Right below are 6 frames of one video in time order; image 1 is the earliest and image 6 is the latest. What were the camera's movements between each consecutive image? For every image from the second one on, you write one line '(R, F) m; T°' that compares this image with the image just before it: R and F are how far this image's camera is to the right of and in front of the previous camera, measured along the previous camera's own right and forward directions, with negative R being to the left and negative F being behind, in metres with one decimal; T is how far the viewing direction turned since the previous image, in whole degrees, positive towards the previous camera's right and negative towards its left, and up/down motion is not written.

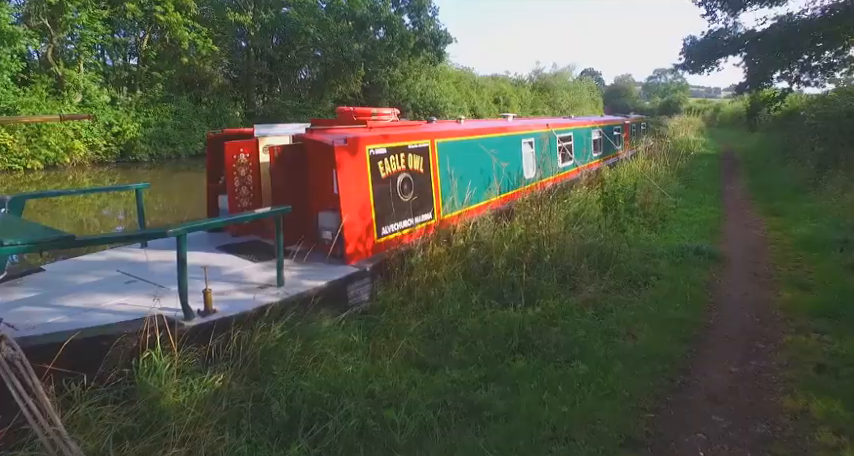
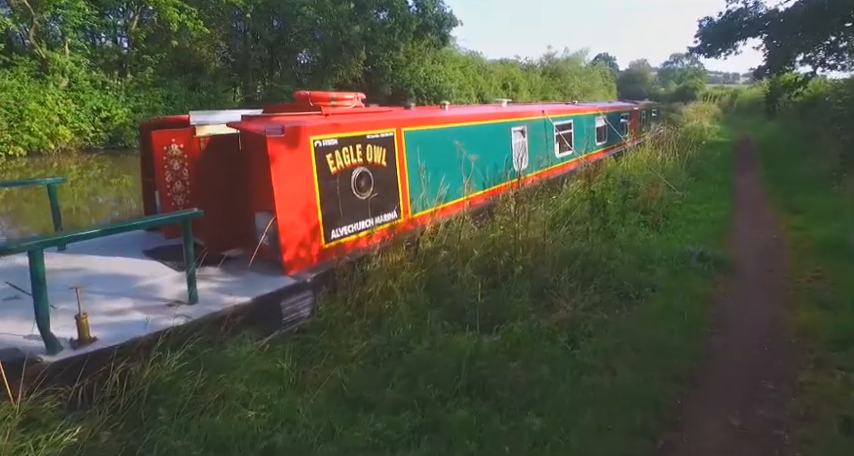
(+0.5, +0.7) m; -1°
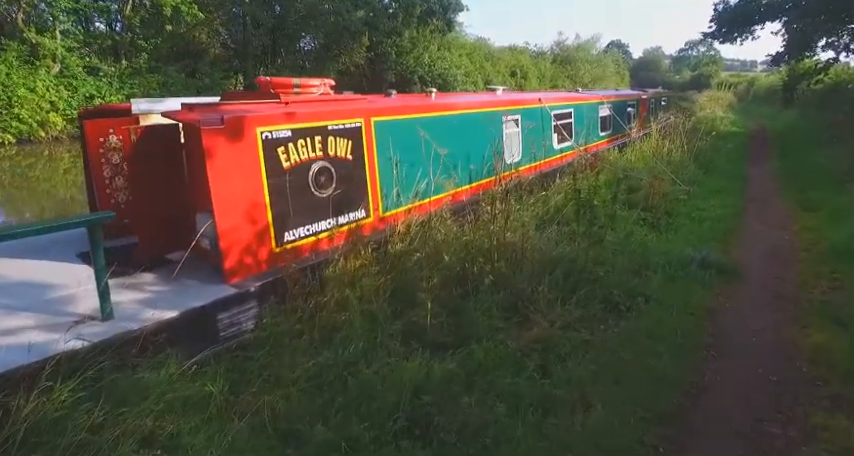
(+0.3, +0.5) m; -1°
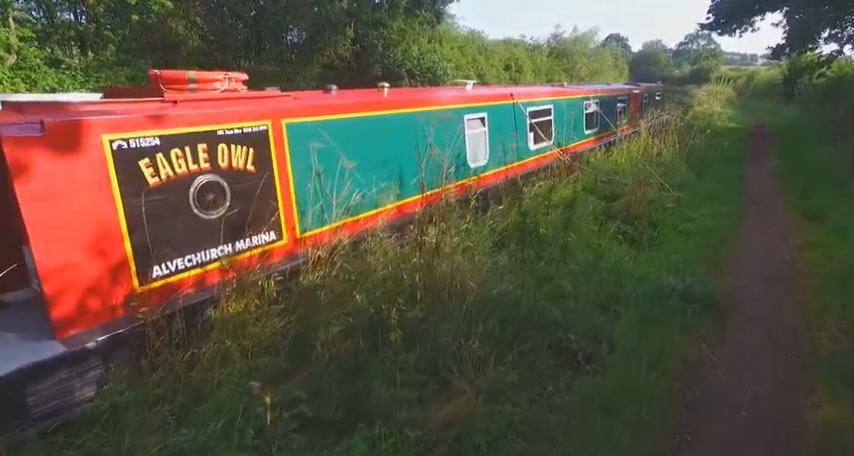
(+0.6, +0.8) m; 0°
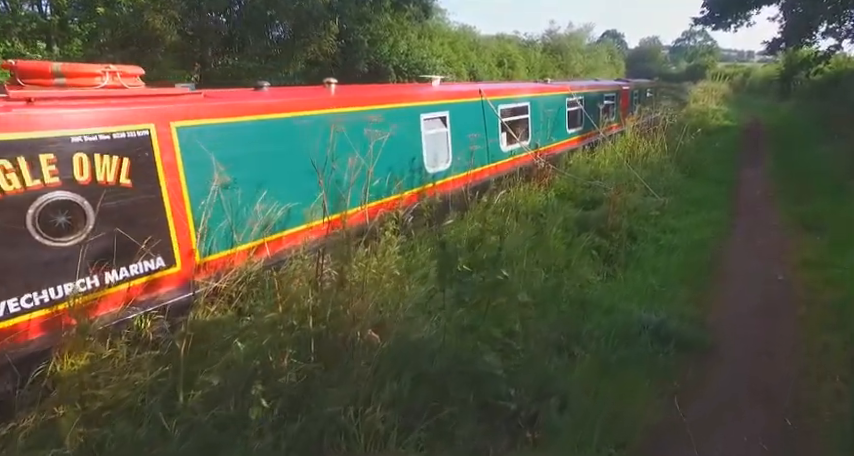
(+0.5, +0.7) m; 0°
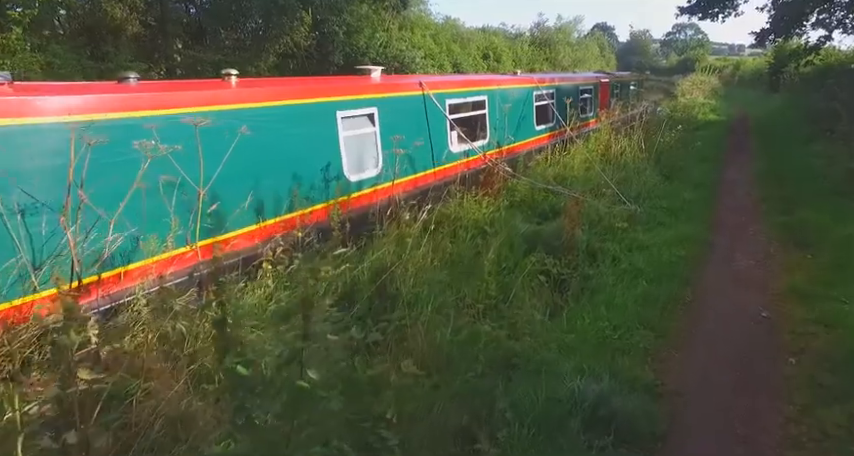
(+0.6, +0.9) m; +1°
